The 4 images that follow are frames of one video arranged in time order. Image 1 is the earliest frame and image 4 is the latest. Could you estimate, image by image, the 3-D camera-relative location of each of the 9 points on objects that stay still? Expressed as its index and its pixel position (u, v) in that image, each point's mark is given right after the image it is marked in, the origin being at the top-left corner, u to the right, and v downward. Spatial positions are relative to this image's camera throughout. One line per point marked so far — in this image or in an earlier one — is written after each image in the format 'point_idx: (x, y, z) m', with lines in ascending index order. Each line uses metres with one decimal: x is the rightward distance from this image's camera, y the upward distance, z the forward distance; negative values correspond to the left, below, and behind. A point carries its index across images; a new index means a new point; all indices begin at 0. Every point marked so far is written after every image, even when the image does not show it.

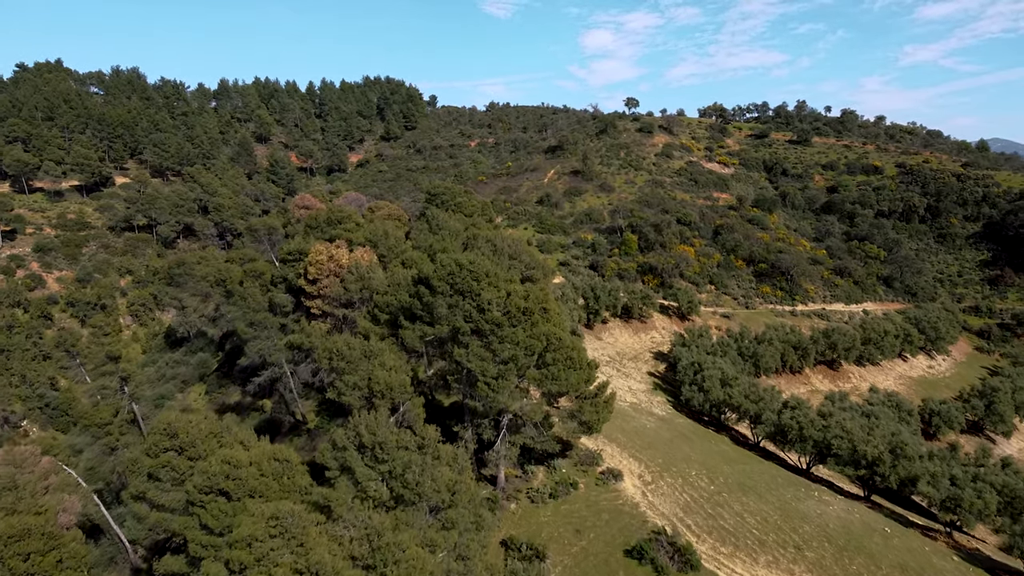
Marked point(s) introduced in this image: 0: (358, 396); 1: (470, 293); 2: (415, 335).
0: (-2.9, -2.1, +17.2) m
1: (-0.9, -0.1, +19.1) m
2: (-2.1, -1.0, +19.5) m
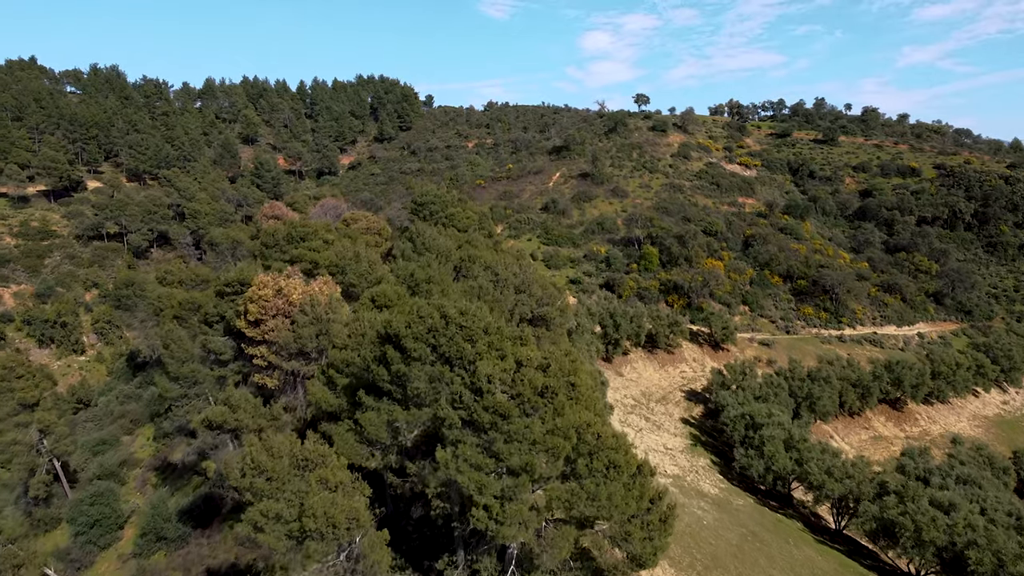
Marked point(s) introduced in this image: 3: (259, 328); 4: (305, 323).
0: (-2.7, -3.0, +10.9) m
1: (-0.7, -1.0, +12.8) m
2: (-1.9, -1.9, +13.2) m
3: (-5.4, -0.8, +19.4) m
4: (-4.2, -0.7, +18.8) m
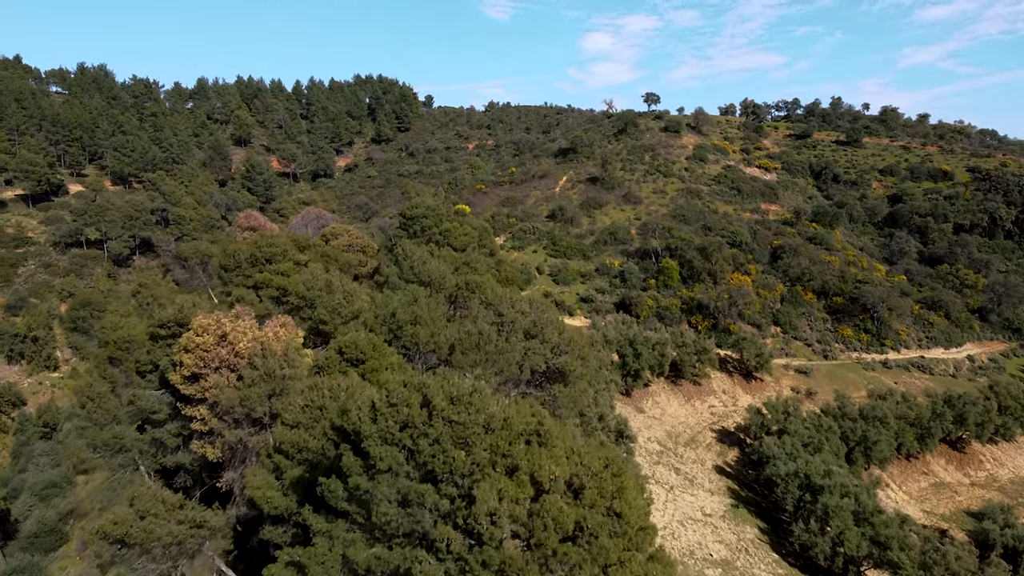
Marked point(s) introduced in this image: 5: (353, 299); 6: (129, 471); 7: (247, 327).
0: (-2.6, -3.7, +6.7) m
1: (-0.6, -1.7, +8.6) m
2: (-1.8, -2.6, +8.9) m
3: (-5.2, -1.6, +15.1) m
4: (-4.1, -1.5, +14.5) m
5: (-3.3, -0.3, +19.3) m
6: (-7.1, -3.4, +17.1) m
7: (-4.6, -0.7, +16.1) m
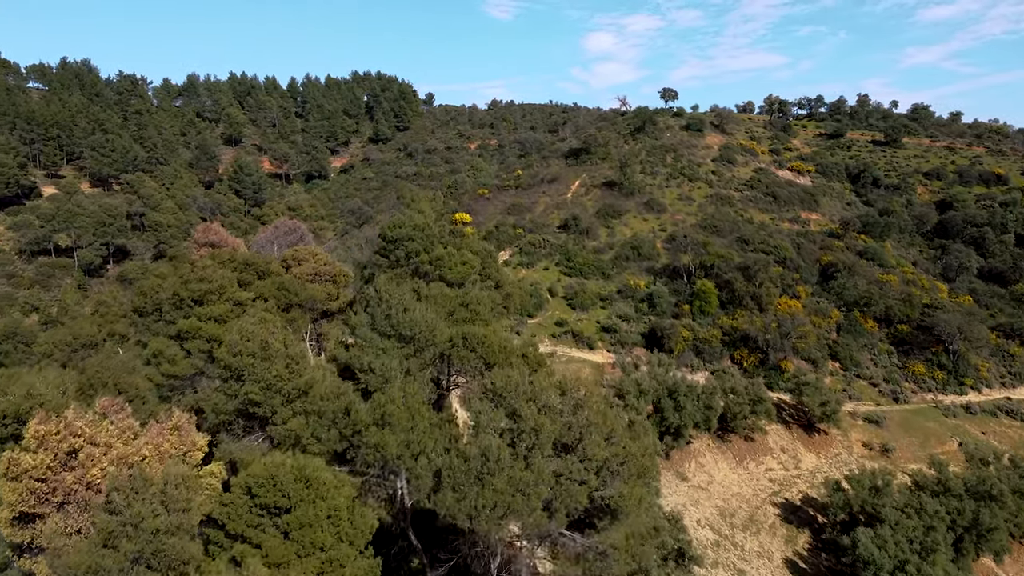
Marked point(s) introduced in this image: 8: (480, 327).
0: (-2.4, -4.6, +0.9) m
1: (-0.4, -2.6, +2.8) m
2: (-1.6, -3.6, +3.2) m
3: (-5.0, -2.5, +9.4) m
4: (-3.9, -2.4, +8.8) m
5: (-3.1, -1.2, +13.6) m
6: (-6.9, -4.3, +11.3) m
7: (-4.4, -1.6, +10.3) m
8: (-0.6, -0.6, +15.6) m
